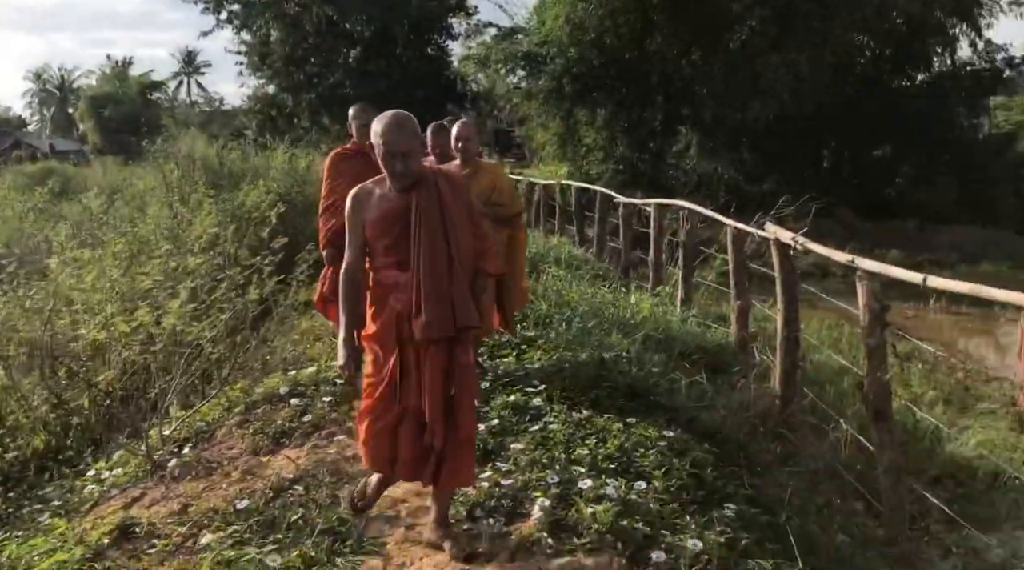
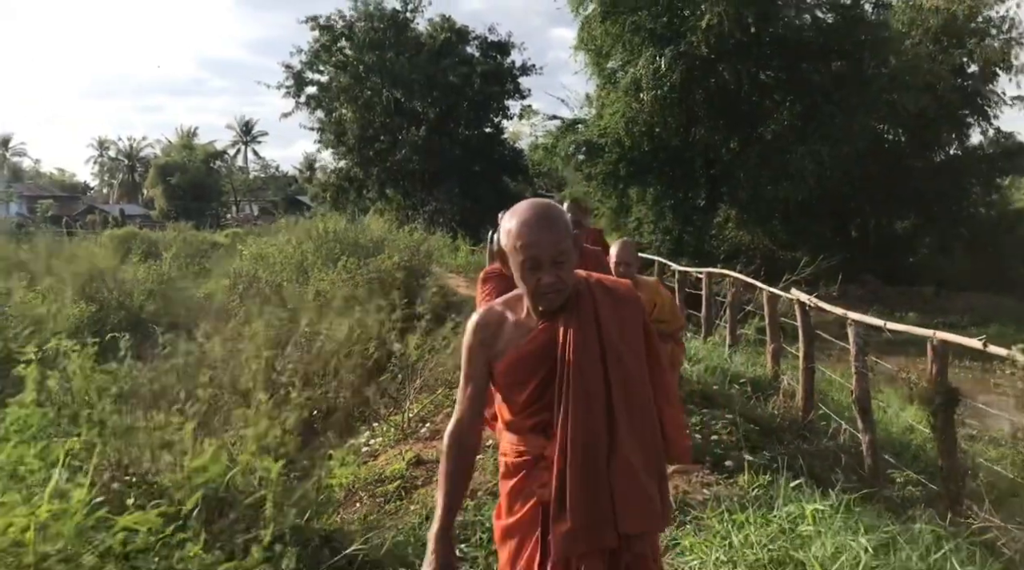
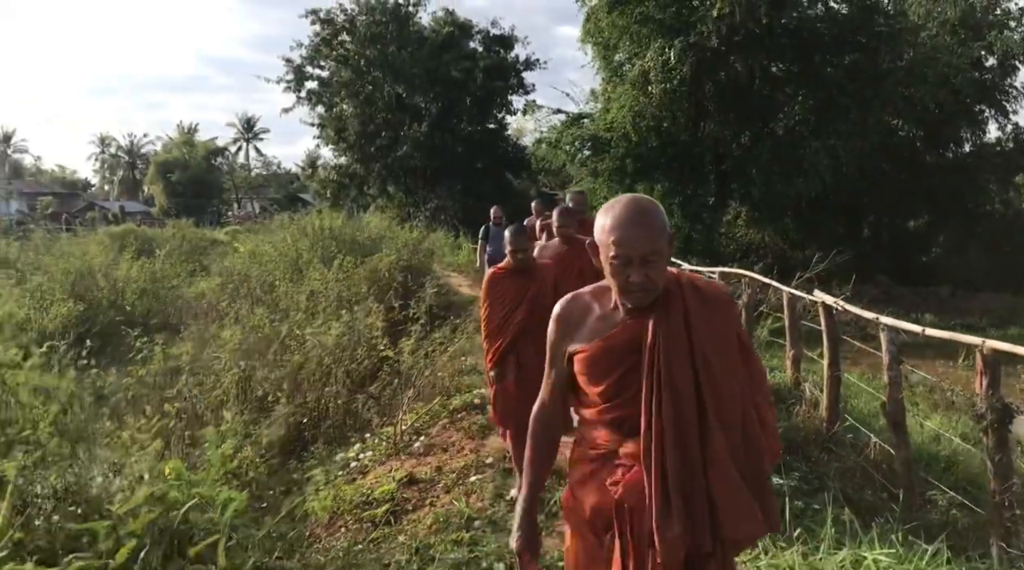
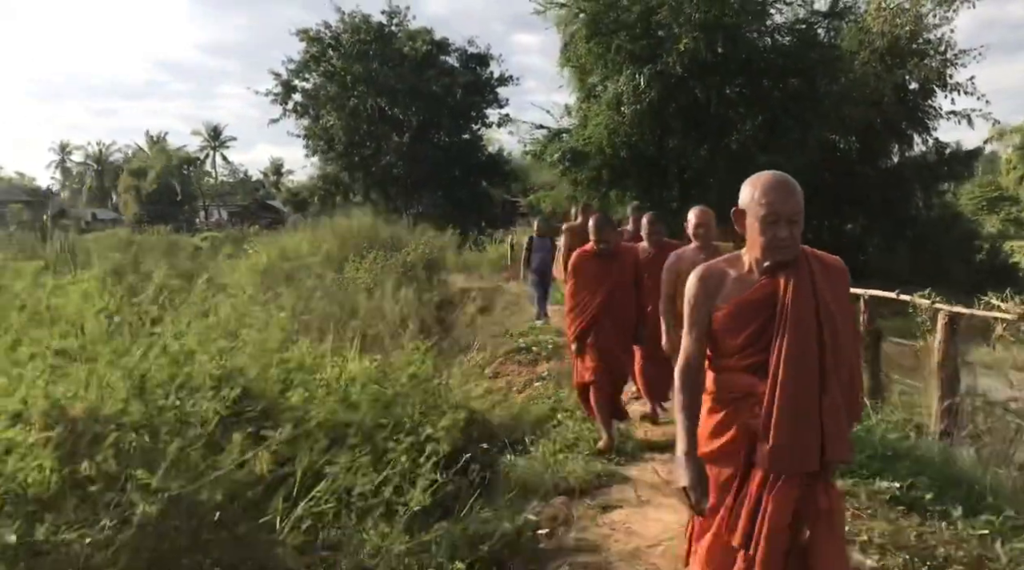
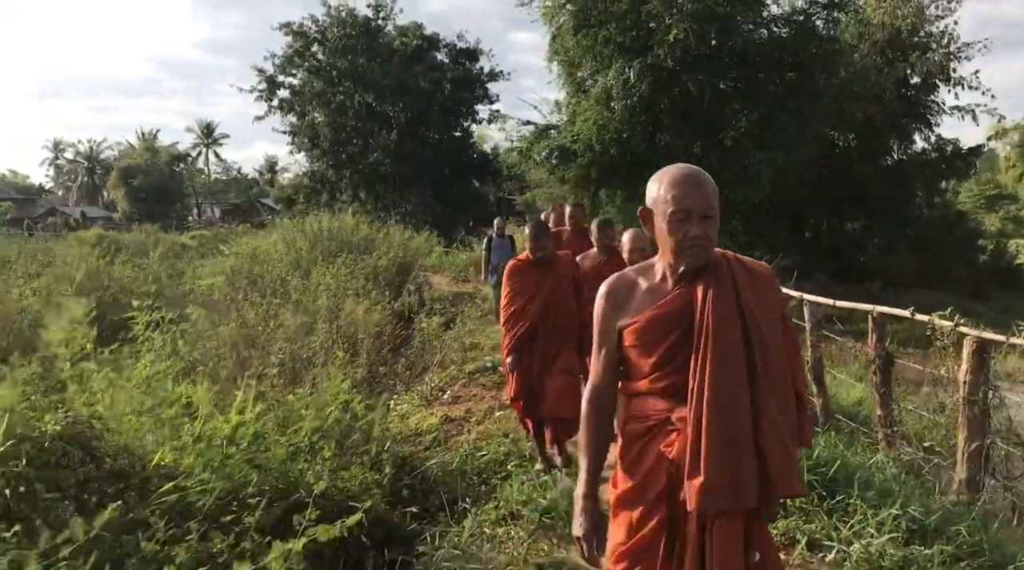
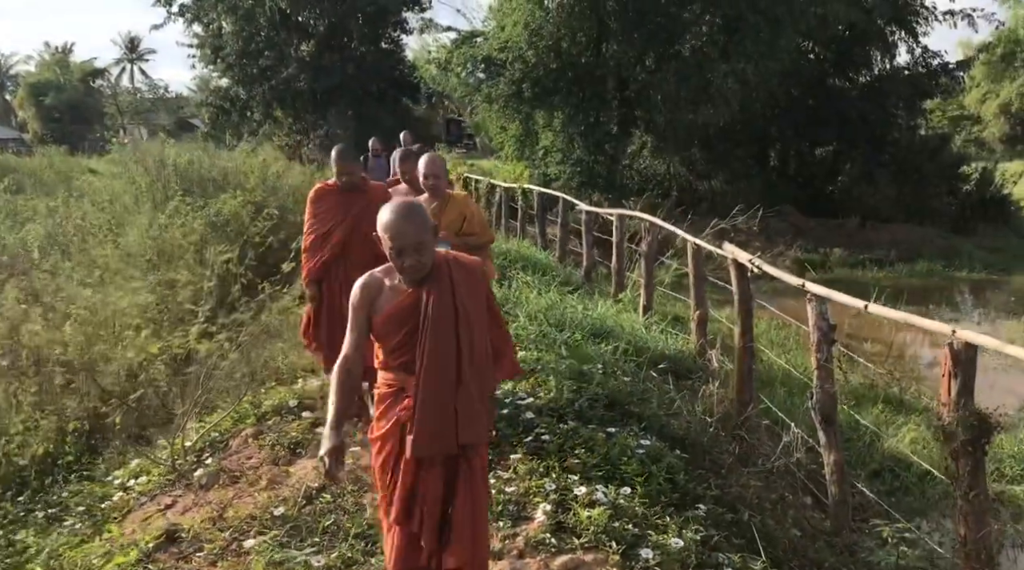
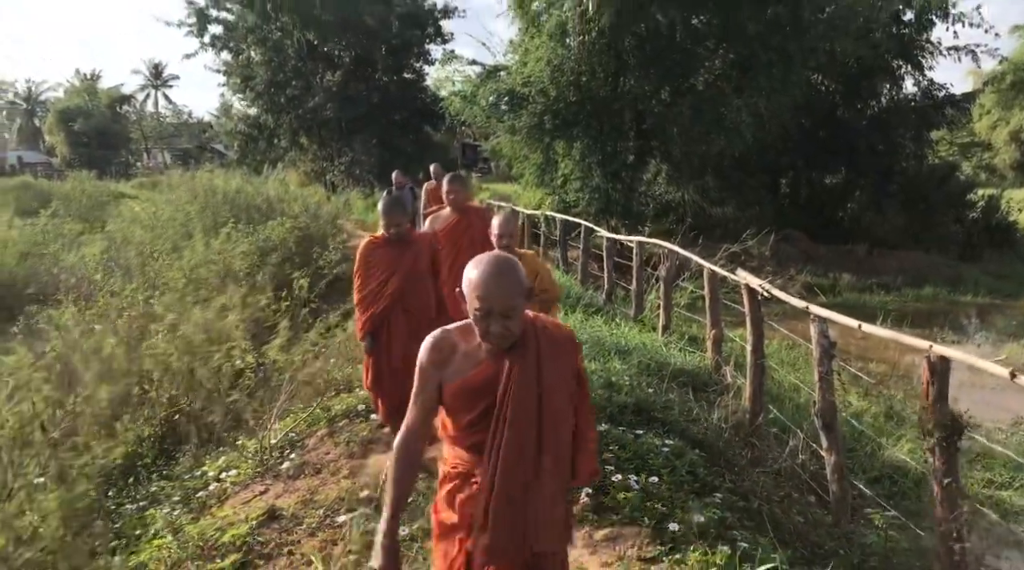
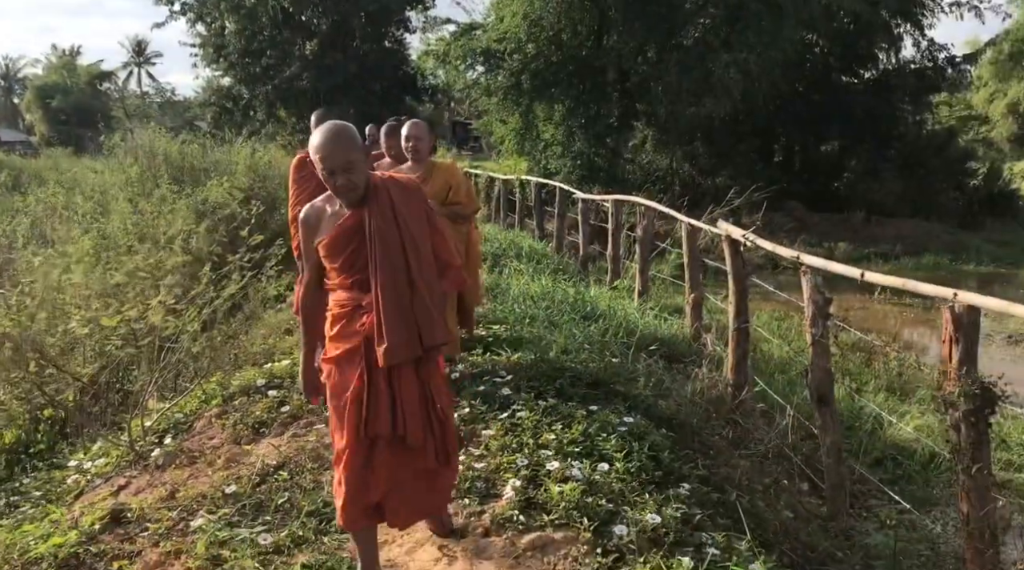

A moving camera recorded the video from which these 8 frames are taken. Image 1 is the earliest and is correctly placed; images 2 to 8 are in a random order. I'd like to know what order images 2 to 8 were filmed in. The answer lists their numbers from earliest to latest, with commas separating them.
8, 6, 7, 3, 2, 5, 4
